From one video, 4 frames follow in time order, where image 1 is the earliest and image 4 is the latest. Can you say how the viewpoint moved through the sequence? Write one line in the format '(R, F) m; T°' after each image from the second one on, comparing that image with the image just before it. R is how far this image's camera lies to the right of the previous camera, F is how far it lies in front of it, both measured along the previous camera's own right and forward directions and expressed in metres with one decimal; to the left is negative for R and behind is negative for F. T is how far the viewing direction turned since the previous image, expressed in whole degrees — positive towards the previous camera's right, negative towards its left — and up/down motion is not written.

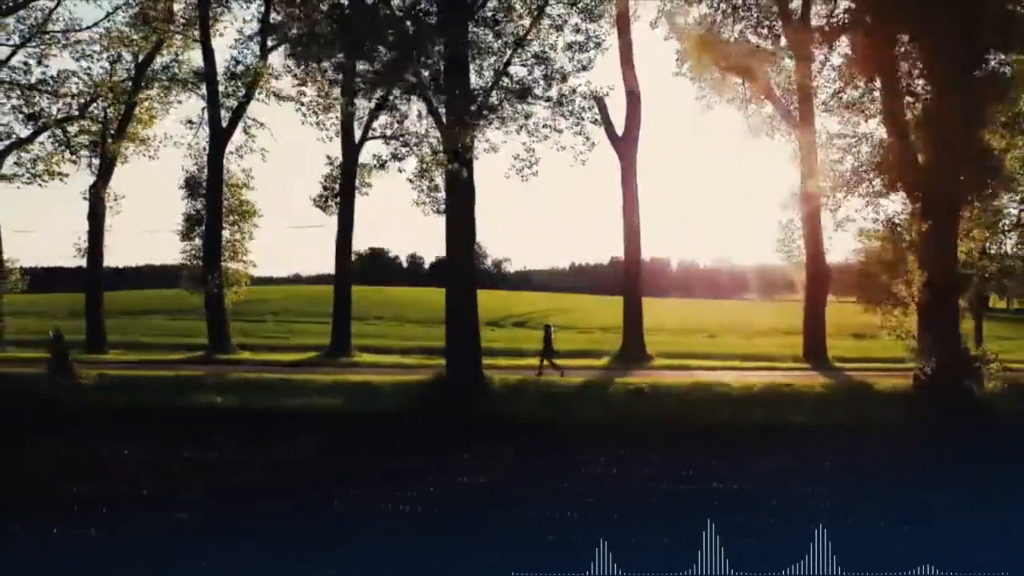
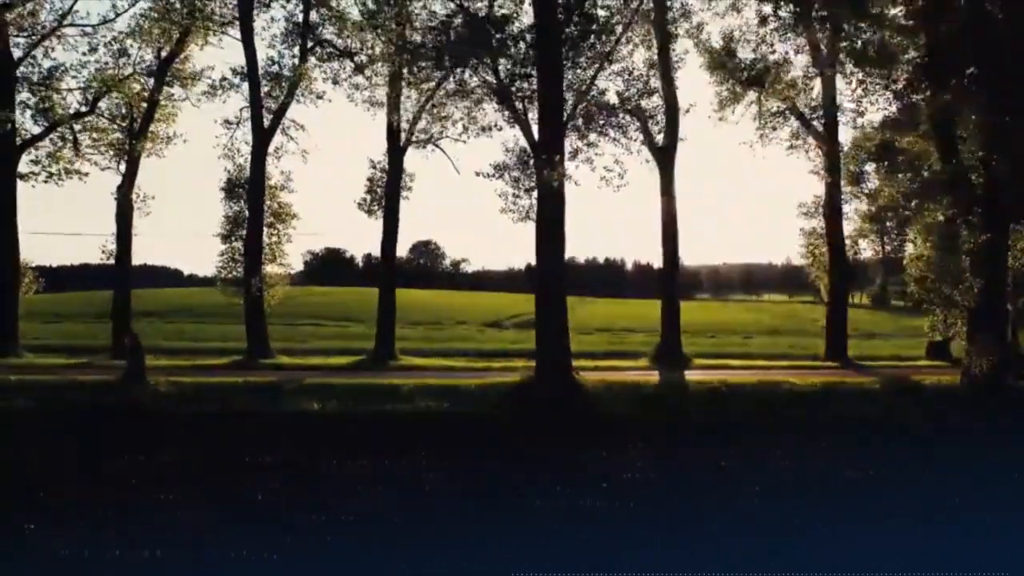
(-0.8, 0.0) m; +4°
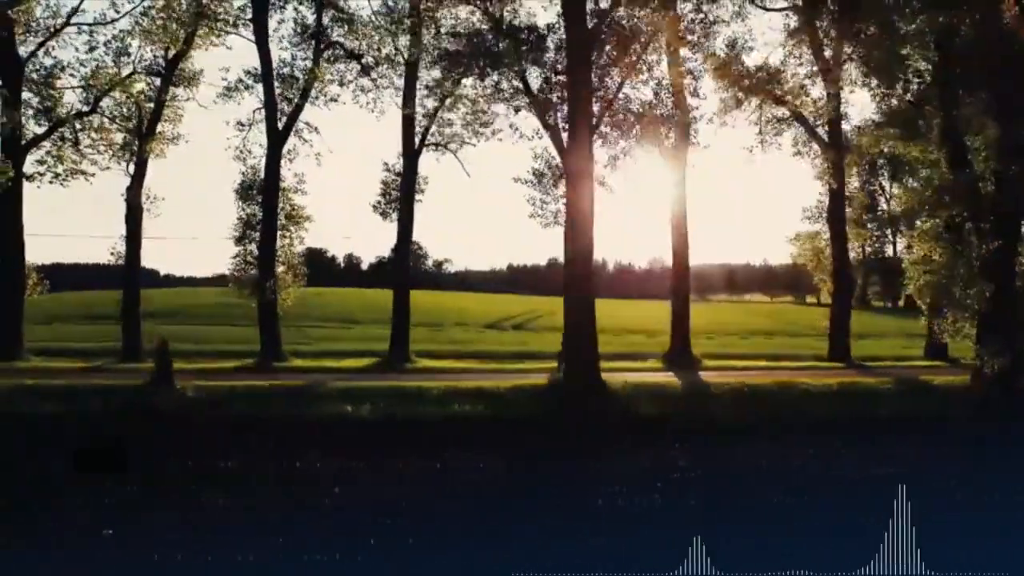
(-0.3, 0.0) m; +2°
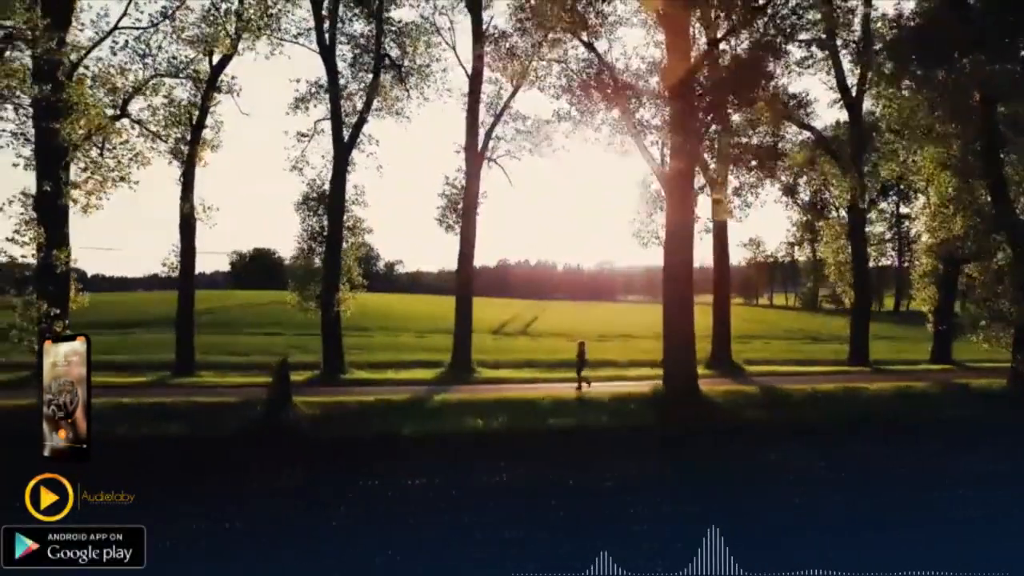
(-1.0, -0.2) m; +4°
